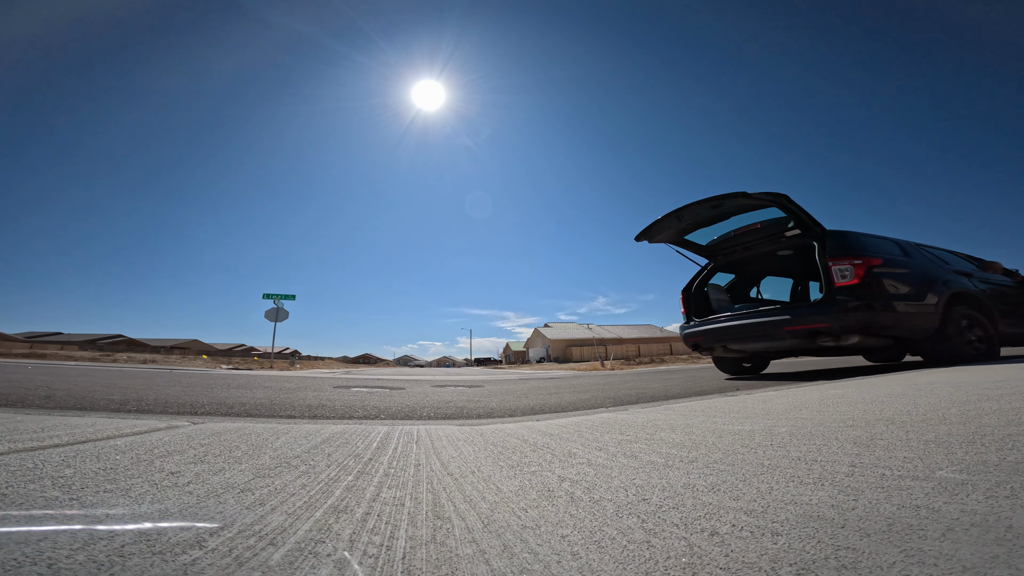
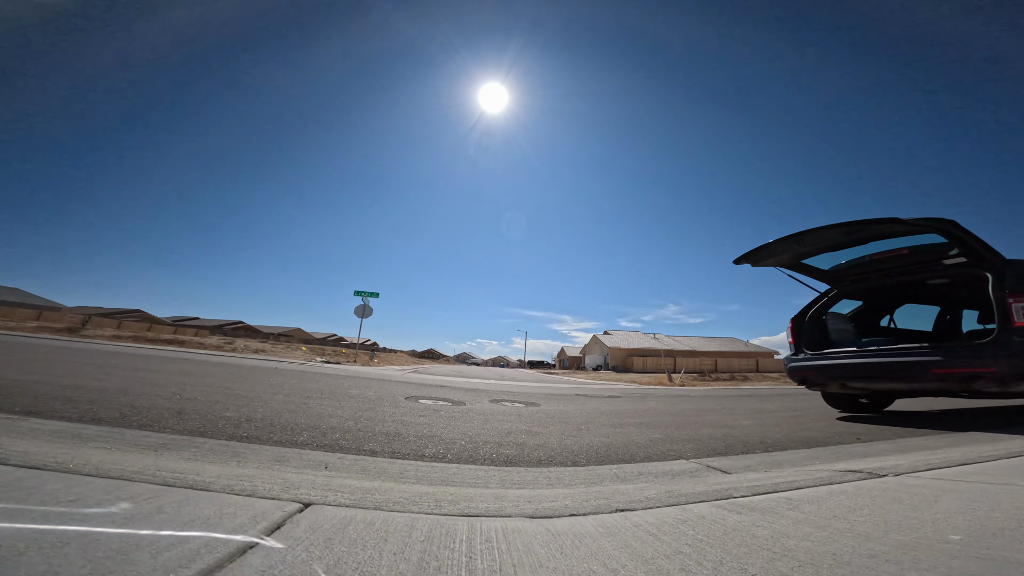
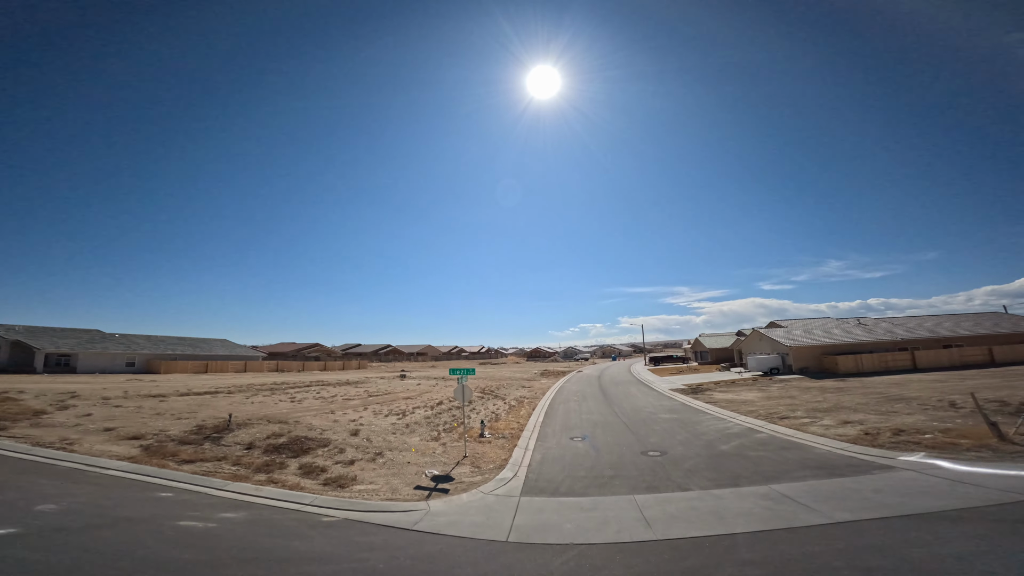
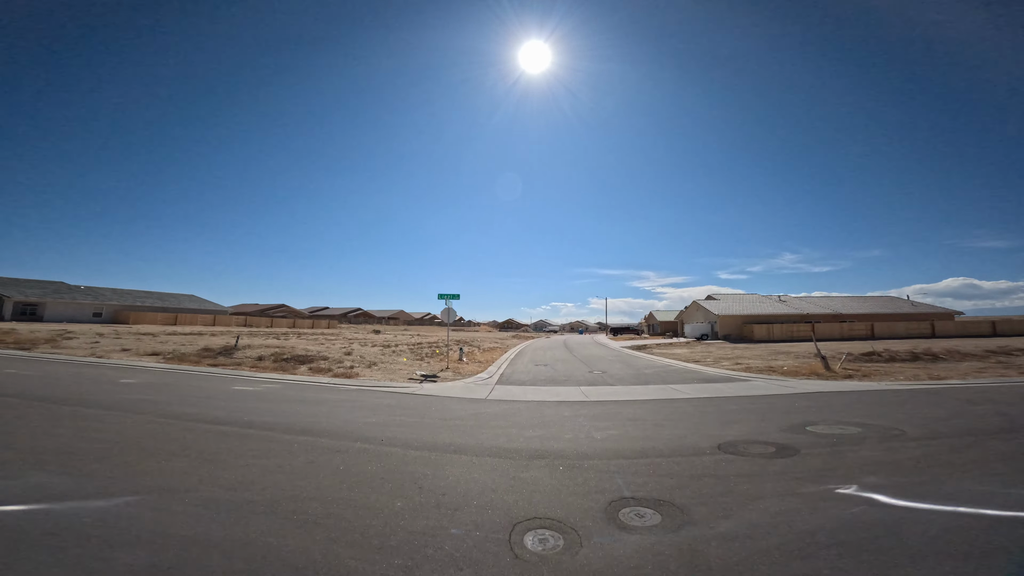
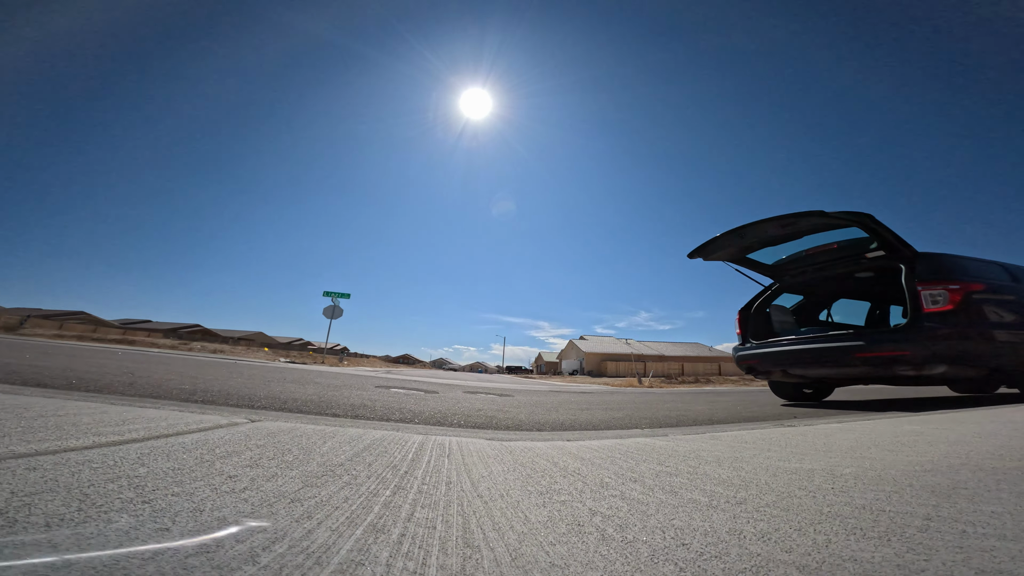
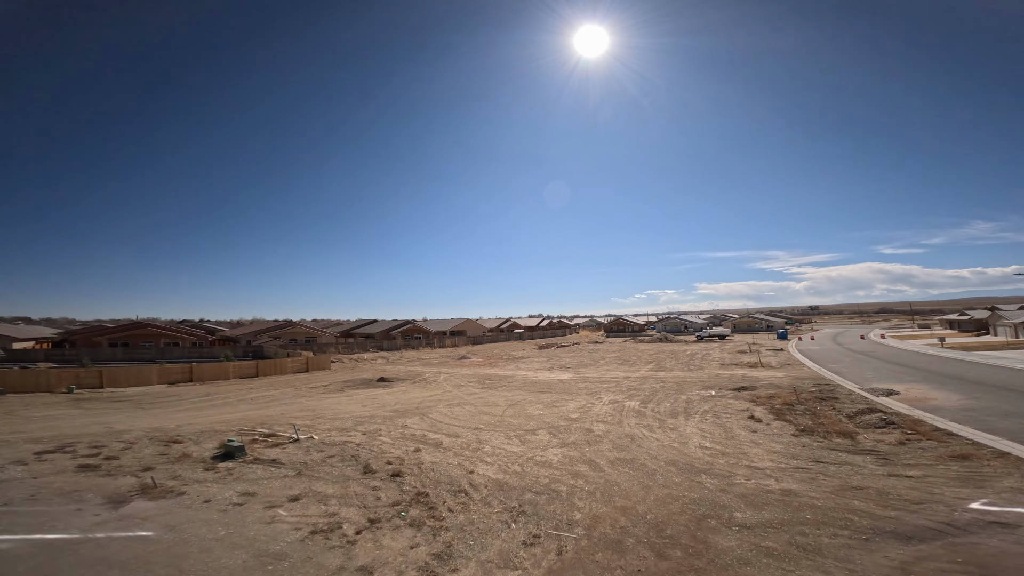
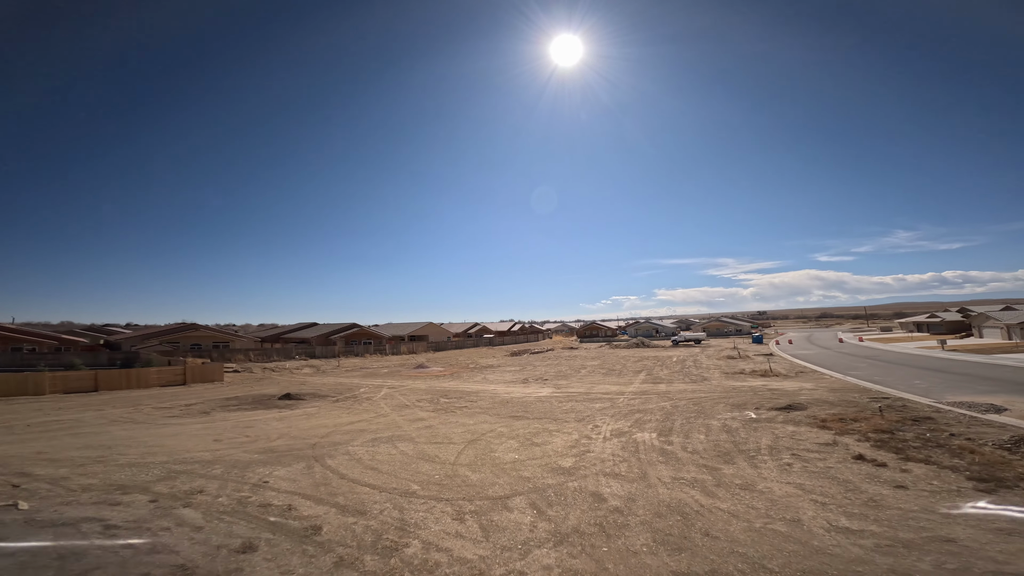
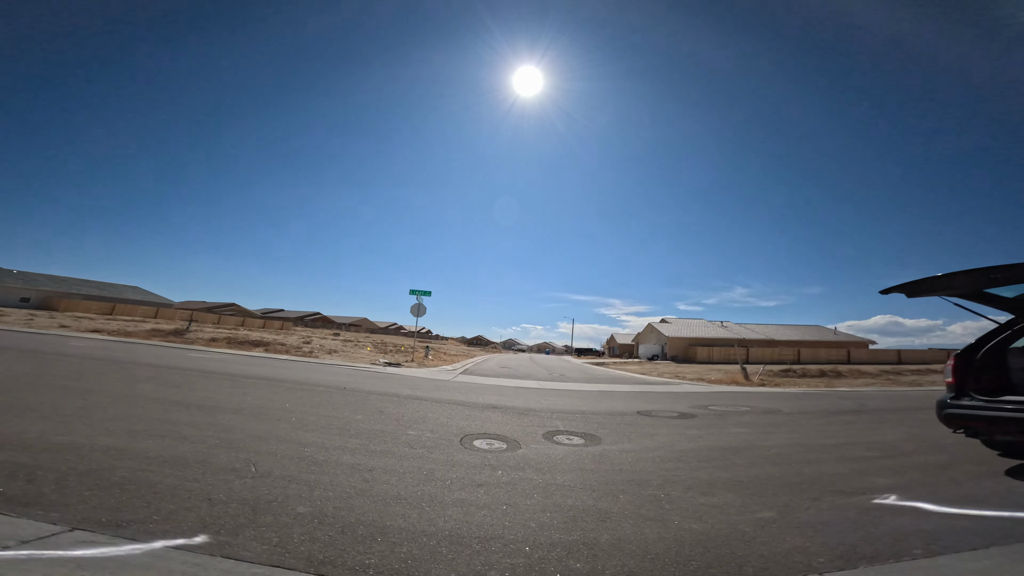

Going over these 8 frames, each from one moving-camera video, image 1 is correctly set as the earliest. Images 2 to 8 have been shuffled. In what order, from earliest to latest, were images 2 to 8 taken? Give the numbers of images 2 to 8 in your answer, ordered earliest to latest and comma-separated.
5, 2, 8, 4, 3, 6, 7
